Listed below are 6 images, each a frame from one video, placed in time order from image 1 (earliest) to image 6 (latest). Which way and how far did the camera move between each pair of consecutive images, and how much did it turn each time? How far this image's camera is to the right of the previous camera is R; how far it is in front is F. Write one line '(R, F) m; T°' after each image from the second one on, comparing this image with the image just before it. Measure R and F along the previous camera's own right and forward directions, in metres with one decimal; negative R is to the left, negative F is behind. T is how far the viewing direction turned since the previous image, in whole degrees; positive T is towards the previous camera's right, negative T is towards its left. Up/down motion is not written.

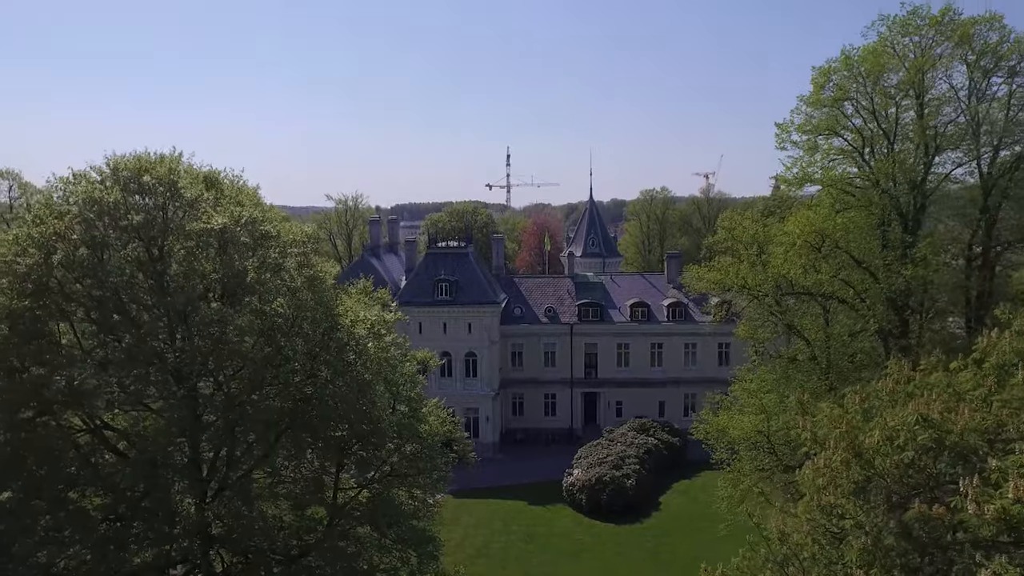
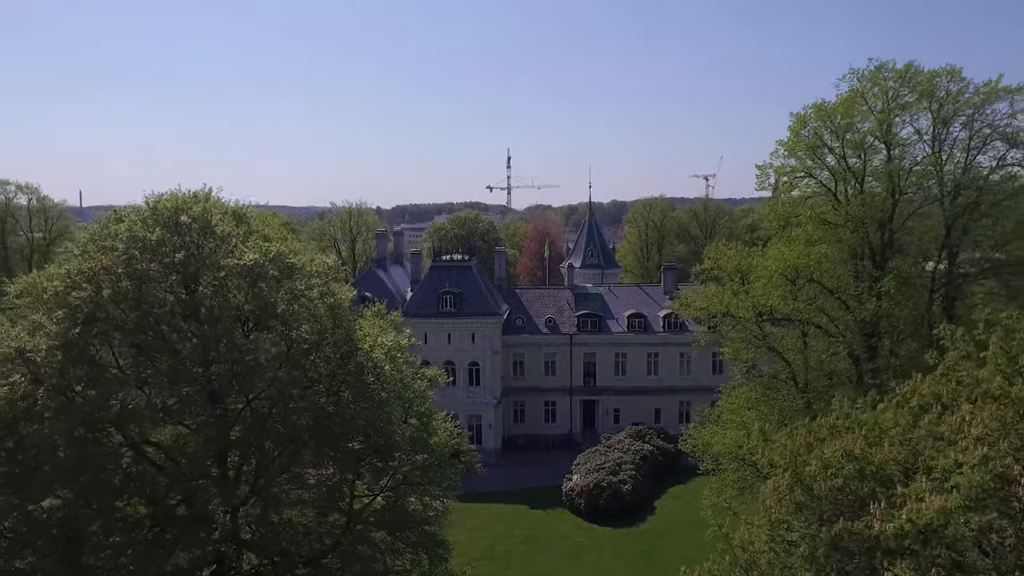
(-0.1, -1.4) m; 0°
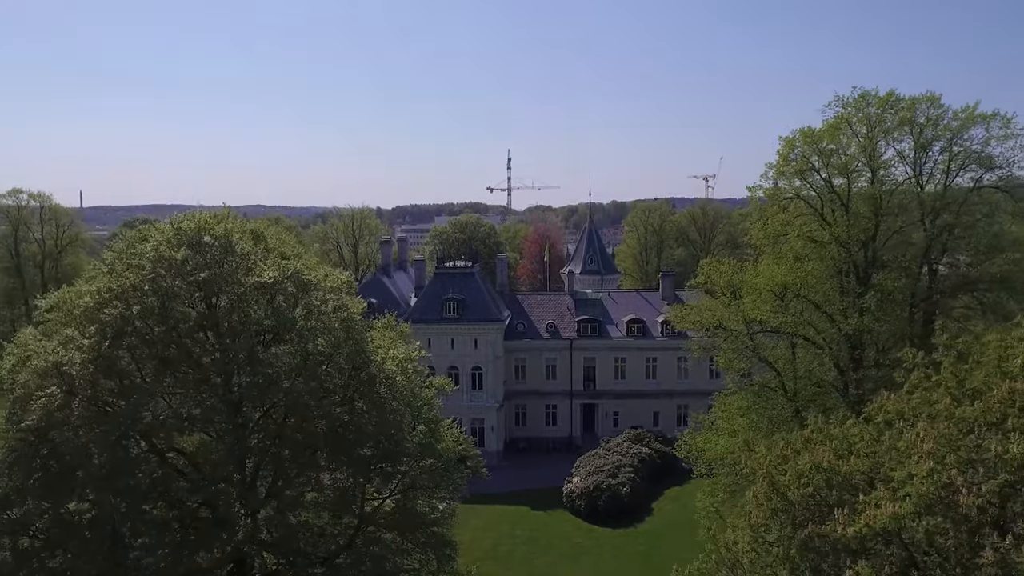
(-0.1, -0.9) m; 0°
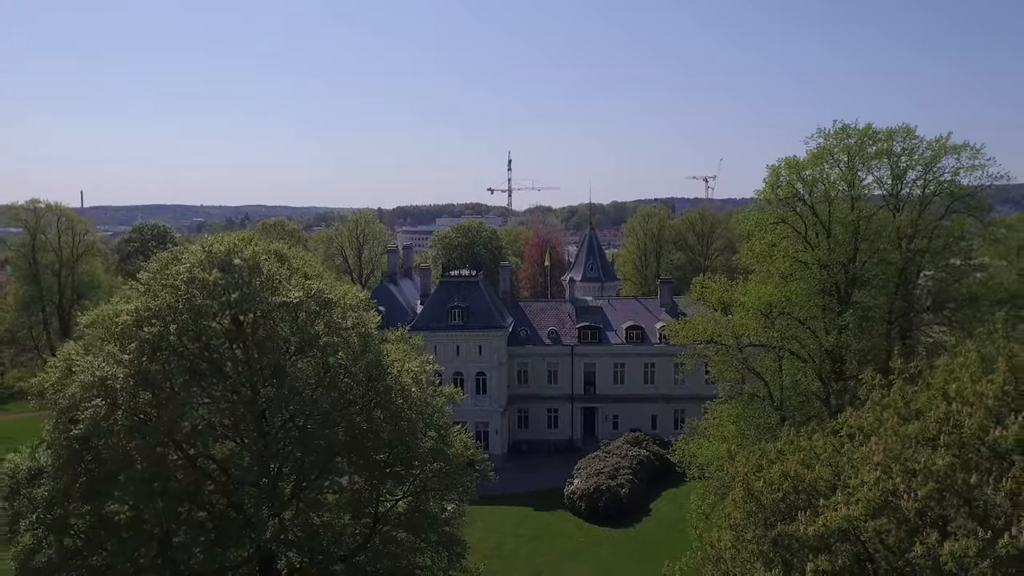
(-0.1, -1.3) m; 0°
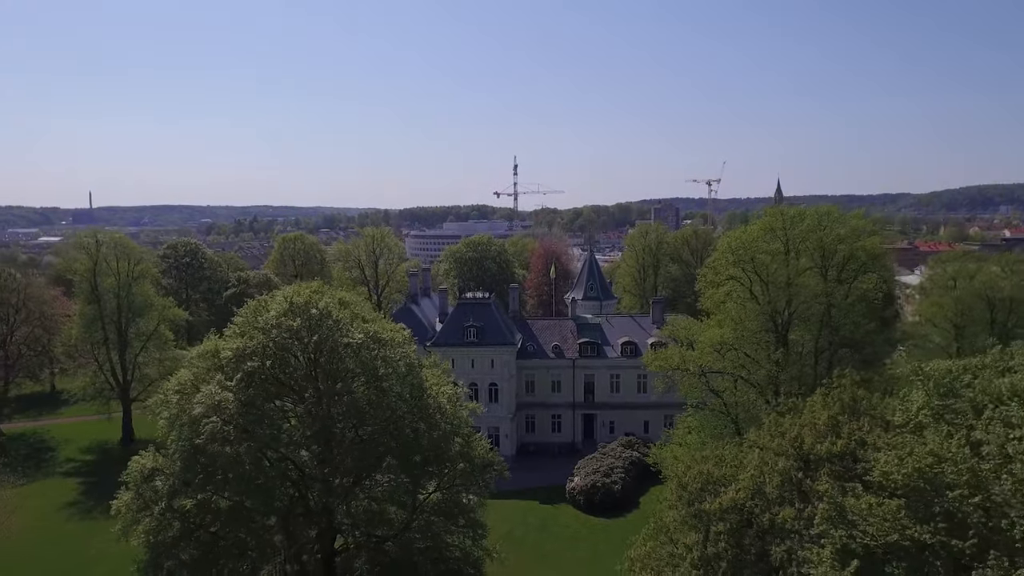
(-0.2, -5.2) m; 0°
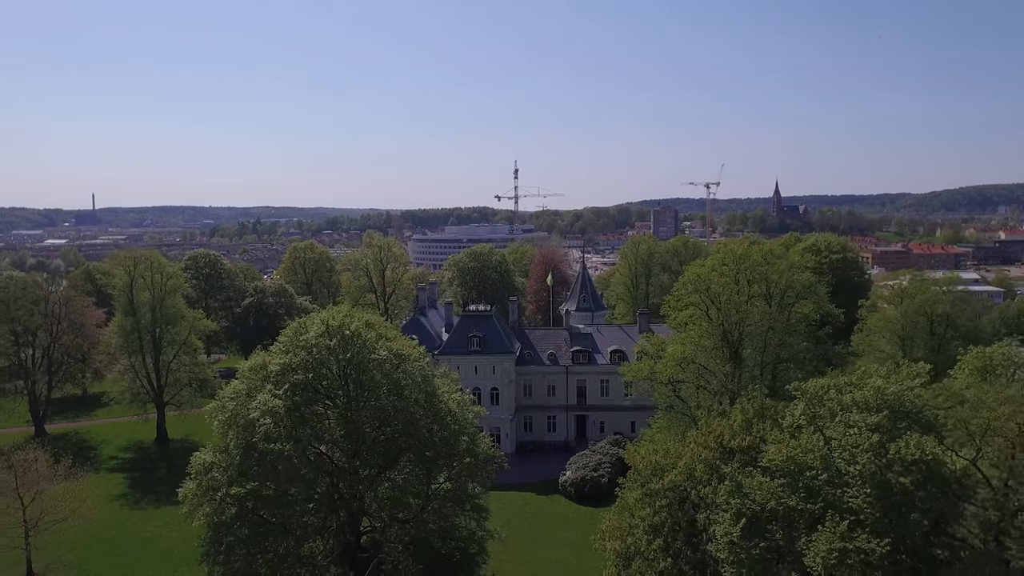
(+0.1, -4.7) m; 0°
